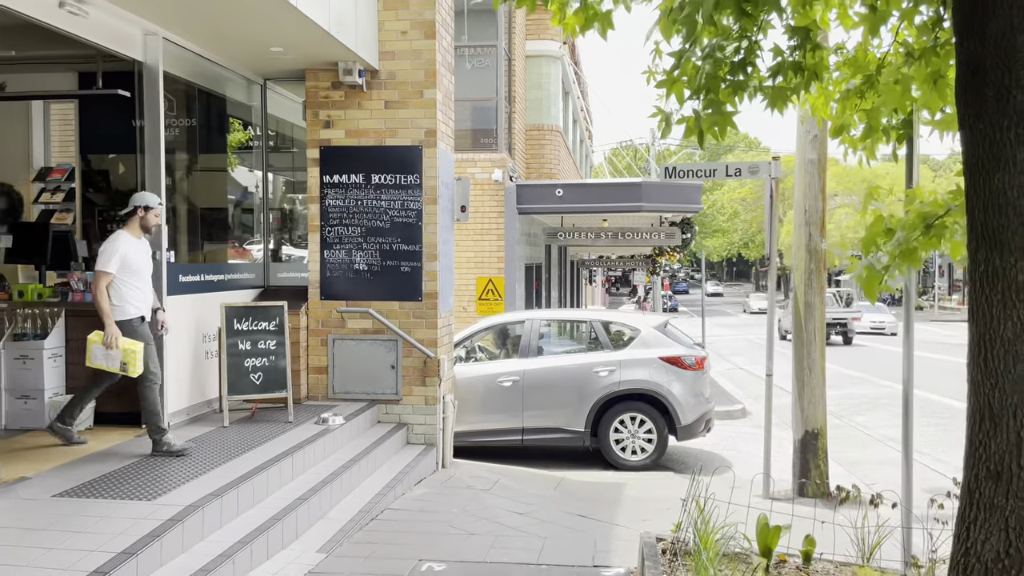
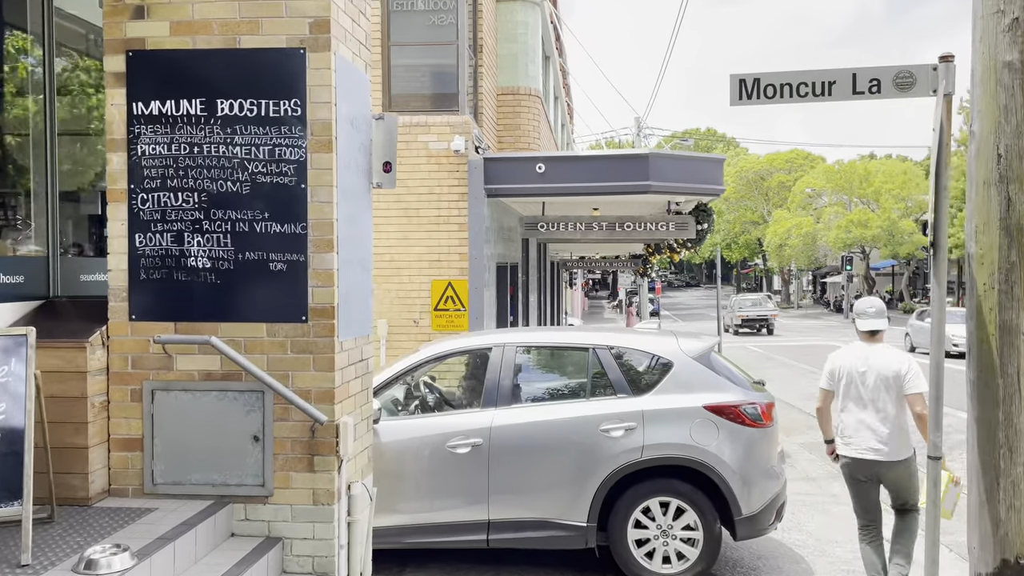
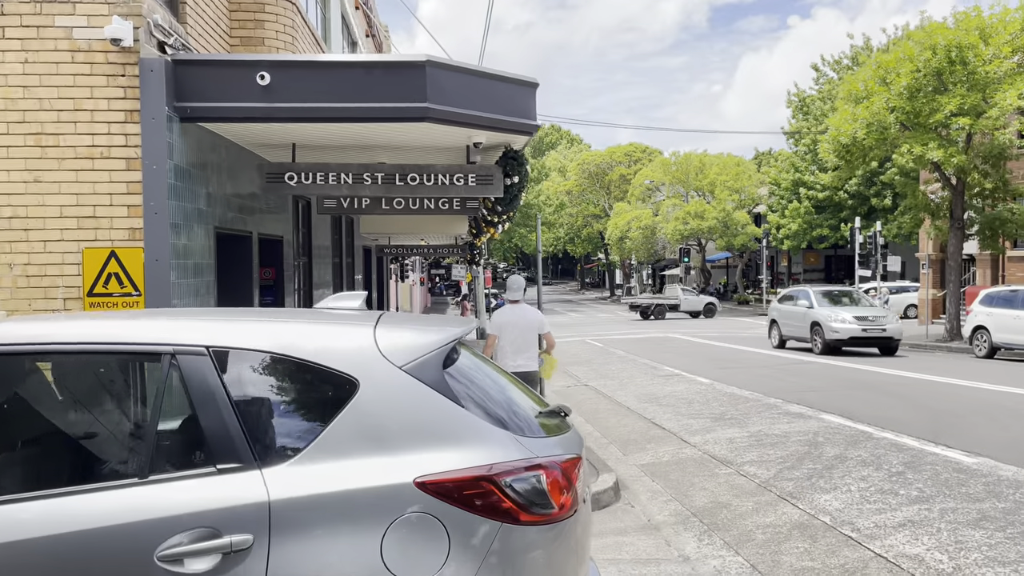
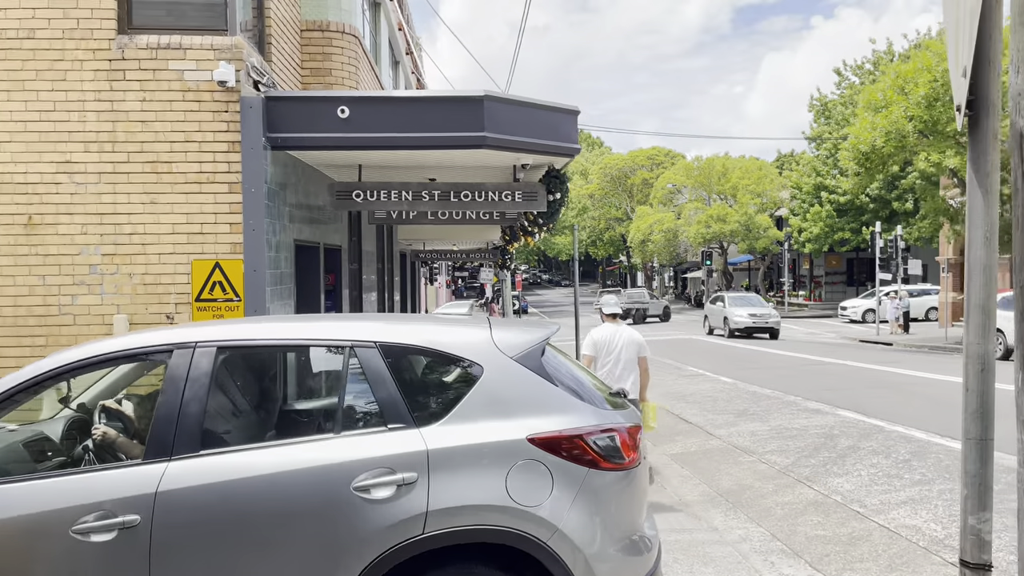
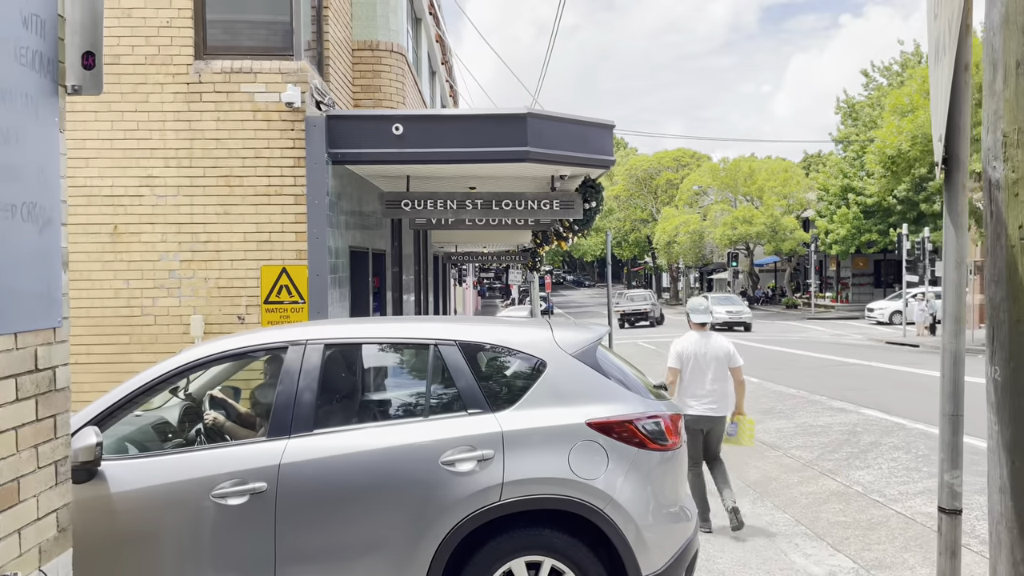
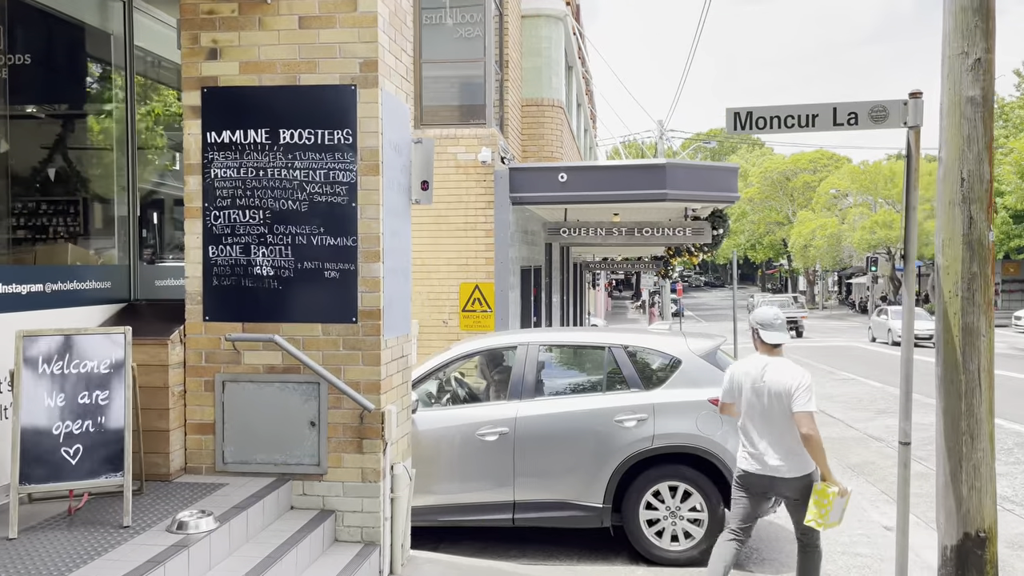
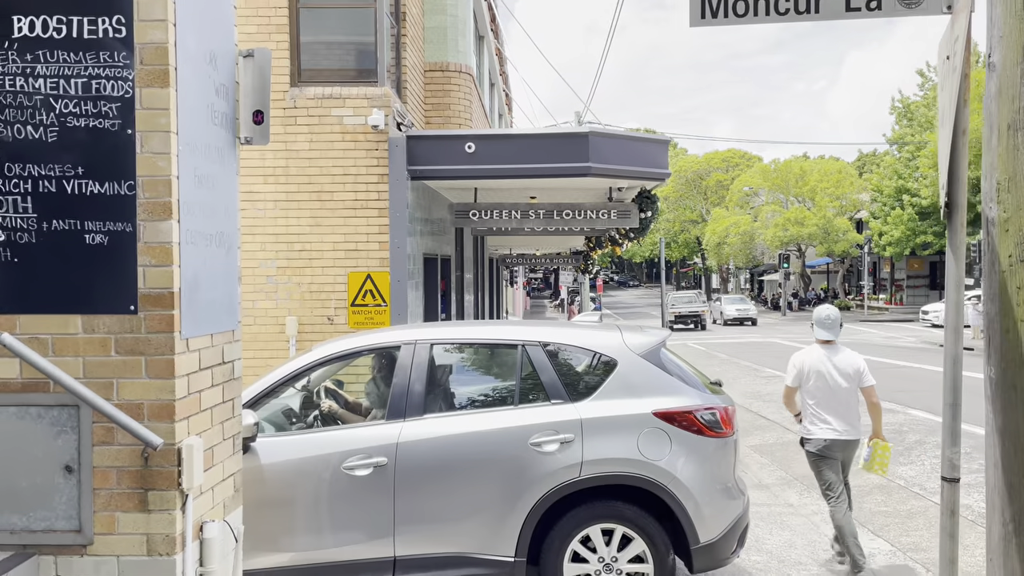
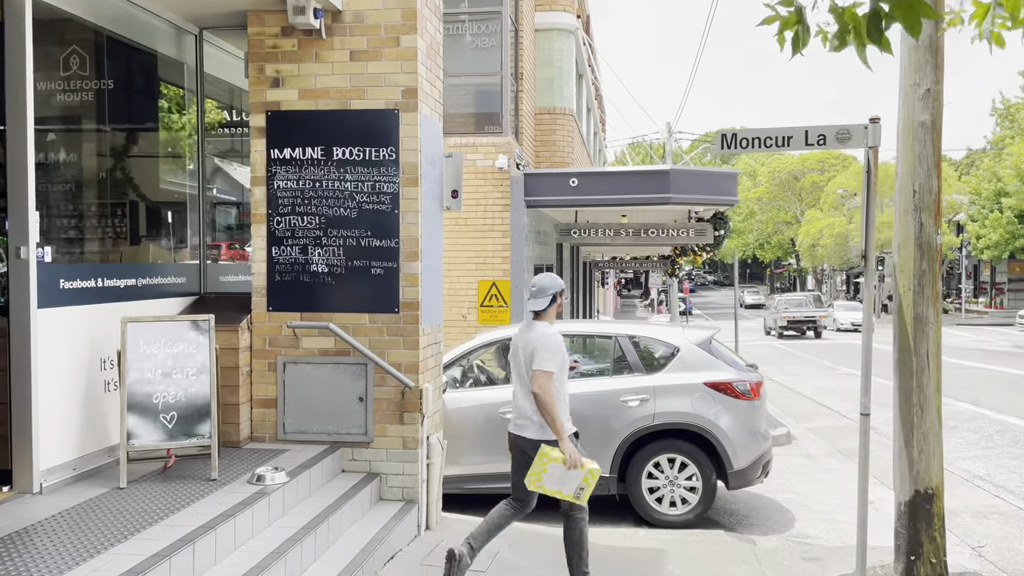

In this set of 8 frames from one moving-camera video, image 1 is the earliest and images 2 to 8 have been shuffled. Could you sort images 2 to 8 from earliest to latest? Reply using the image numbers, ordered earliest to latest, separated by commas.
8, 6, 2, 7, 5, 4, 3
